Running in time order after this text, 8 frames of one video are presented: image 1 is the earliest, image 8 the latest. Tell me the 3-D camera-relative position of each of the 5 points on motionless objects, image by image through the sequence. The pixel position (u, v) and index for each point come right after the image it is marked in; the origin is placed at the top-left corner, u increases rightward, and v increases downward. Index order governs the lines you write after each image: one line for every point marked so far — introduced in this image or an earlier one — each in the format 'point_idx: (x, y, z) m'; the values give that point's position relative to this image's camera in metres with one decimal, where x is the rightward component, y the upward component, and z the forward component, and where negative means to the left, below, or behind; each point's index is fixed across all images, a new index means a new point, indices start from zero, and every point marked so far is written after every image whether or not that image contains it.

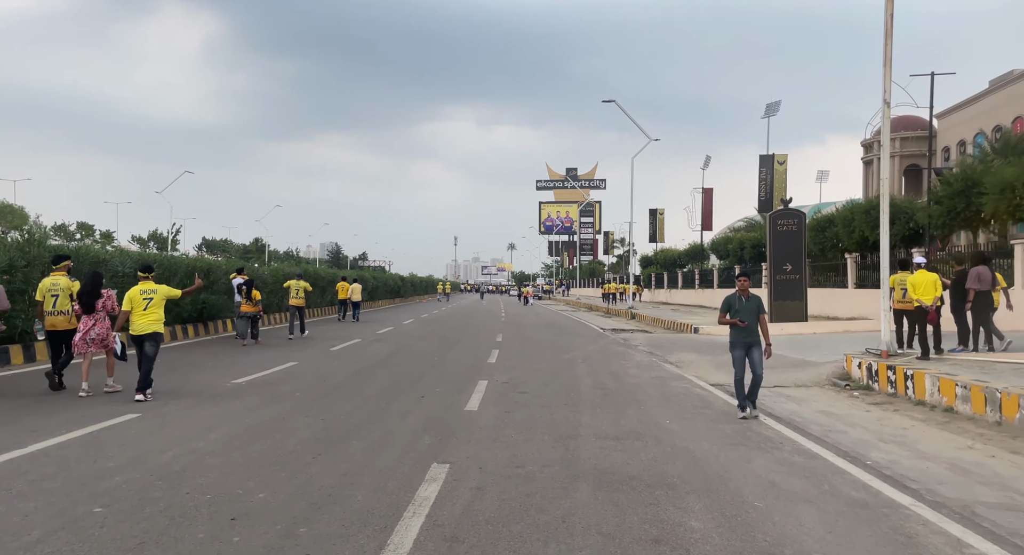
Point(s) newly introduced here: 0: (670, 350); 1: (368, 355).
0: (+4.0, -1.8, +18.1) m
1: (-3.1, -1.6, +15.4) m
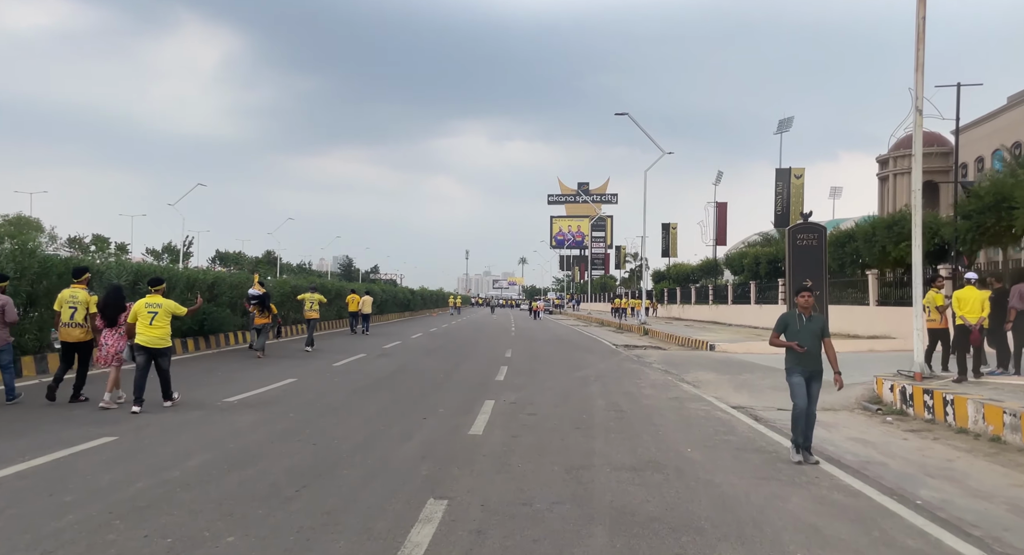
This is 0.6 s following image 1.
0: (+4.2, -2.2, +17.4) m
1: (-2.9, -1.9, +14.7) m
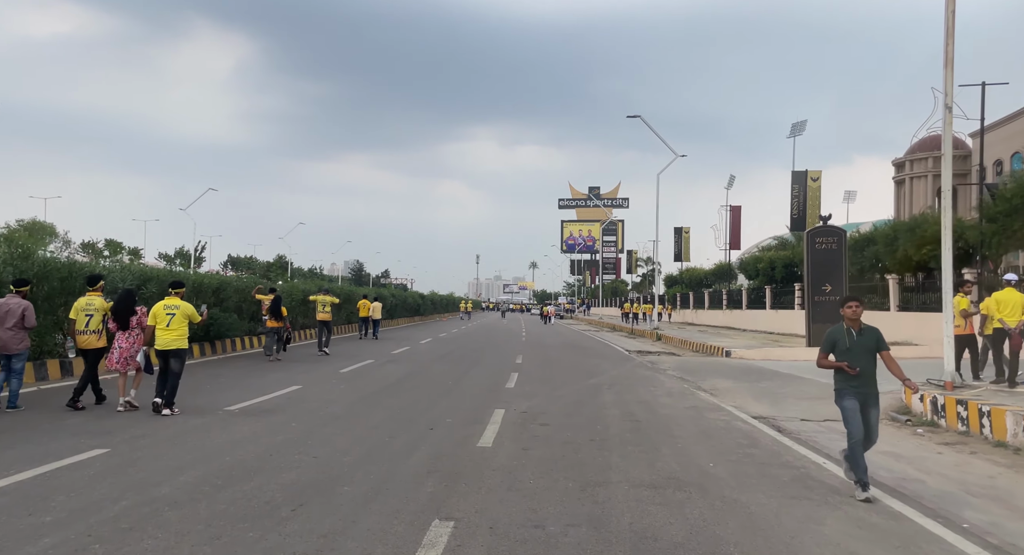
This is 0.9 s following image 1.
0: (+4.5, -2.3, +16.9) m
1: (-2.6, -2.0, +14.4) m
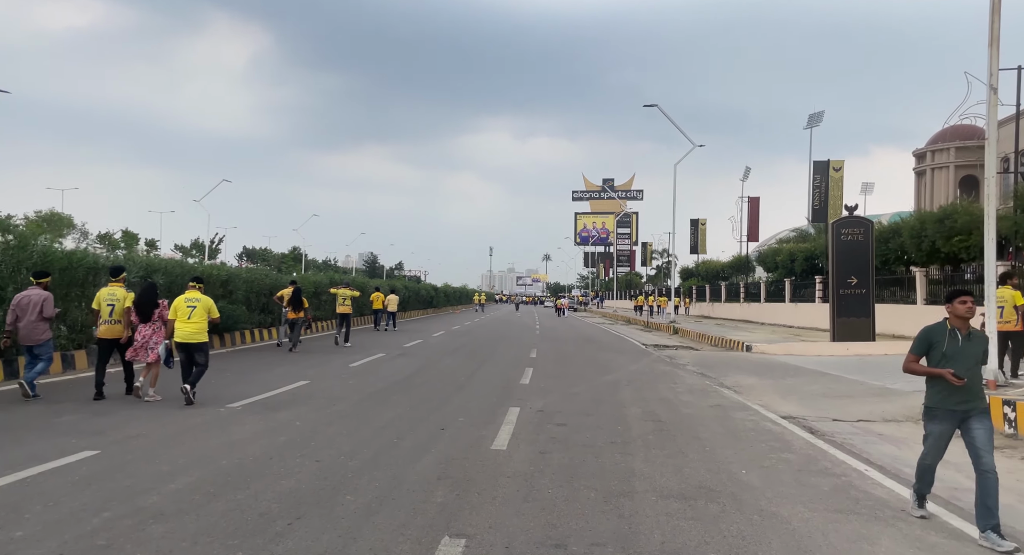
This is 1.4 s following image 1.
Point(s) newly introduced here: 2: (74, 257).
0: (+4.8, -2.1, +16.4) m
1: (-2.4, -1.8, +13.9) m
2: (-8.3, +0.4, +13.7) m
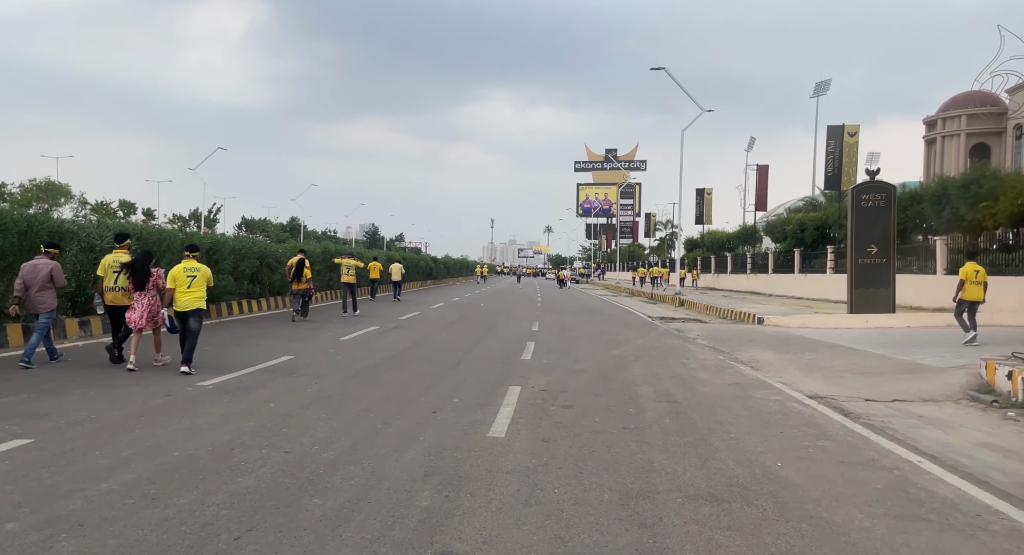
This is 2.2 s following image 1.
0: (+4.8, -1.4, +15.4) m
1: (-2.3, -1.3, +13.0) m
2: (-8.3, +1.0, +12.7) m
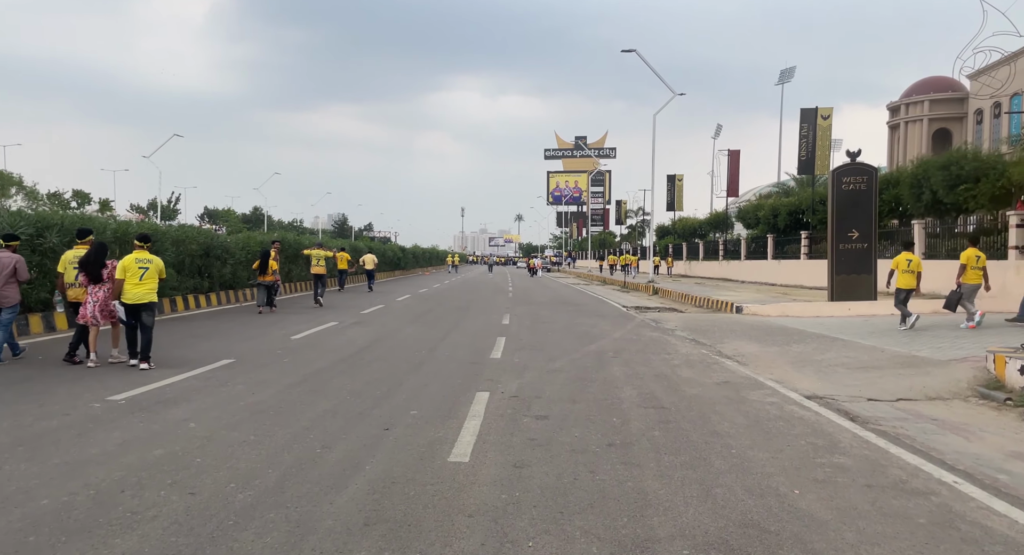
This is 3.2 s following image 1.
0: (+4.2, -1.2, +14.6) m
1: (-2.9, -1.1, +11.9) m
2: (-8.8, +1.0, +11.3) m
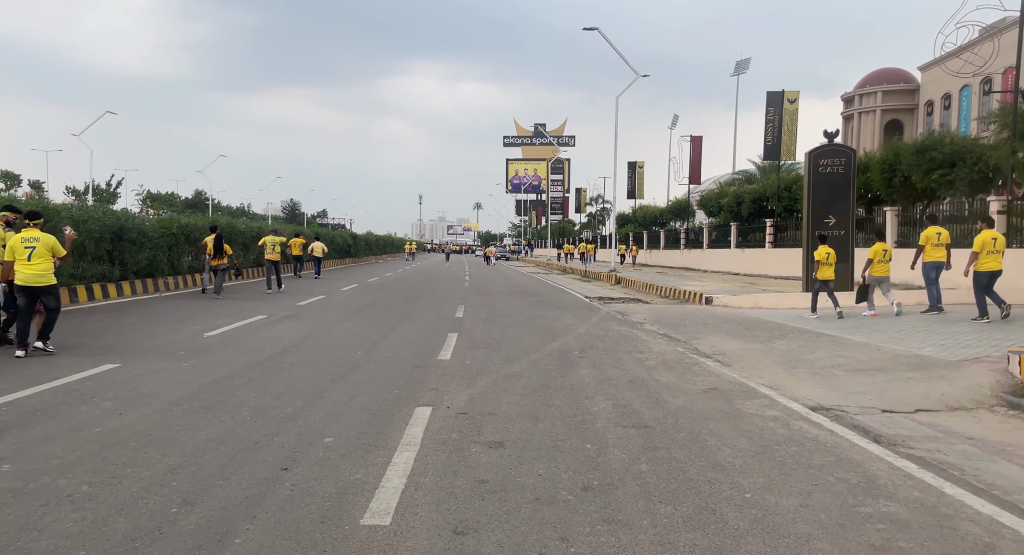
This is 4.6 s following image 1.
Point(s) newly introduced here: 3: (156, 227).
0: (+3.3, -1.0, +13.3) m
1: (-3.6, -1.0, +10.2) m
2: (-9.4, +1.2, +9.2) m
3: (-8.8, +1.2, +18.0) m
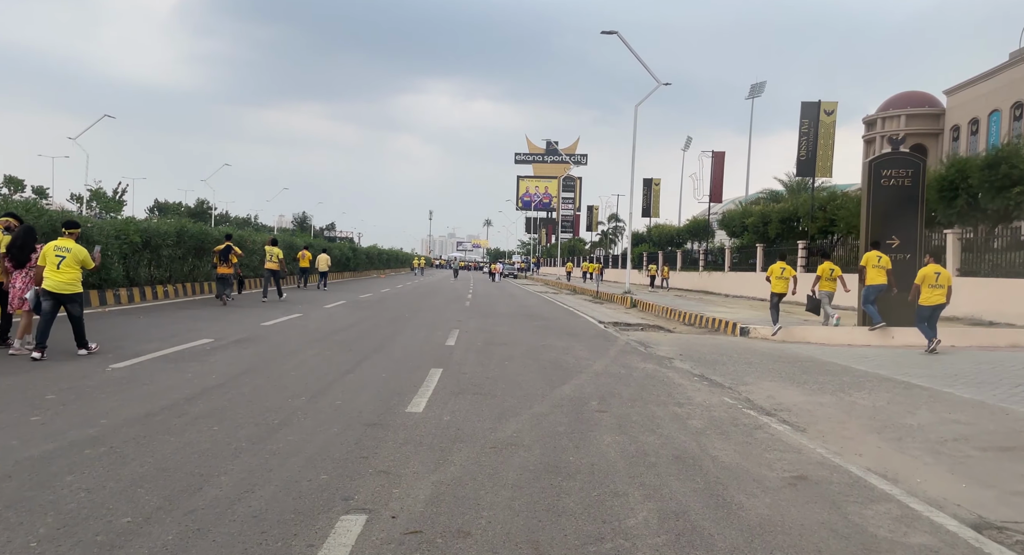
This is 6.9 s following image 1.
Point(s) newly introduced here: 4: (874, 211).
0: (+3.3, -1.4, +10.7) m
1: (-3.6, -1.1, +7.6) m
2: (-9.4, +1.2, +6.8) m
3: (-8.7, +1.0, +15.6) m
4: (+7.4, +1.3, +14.8) m
